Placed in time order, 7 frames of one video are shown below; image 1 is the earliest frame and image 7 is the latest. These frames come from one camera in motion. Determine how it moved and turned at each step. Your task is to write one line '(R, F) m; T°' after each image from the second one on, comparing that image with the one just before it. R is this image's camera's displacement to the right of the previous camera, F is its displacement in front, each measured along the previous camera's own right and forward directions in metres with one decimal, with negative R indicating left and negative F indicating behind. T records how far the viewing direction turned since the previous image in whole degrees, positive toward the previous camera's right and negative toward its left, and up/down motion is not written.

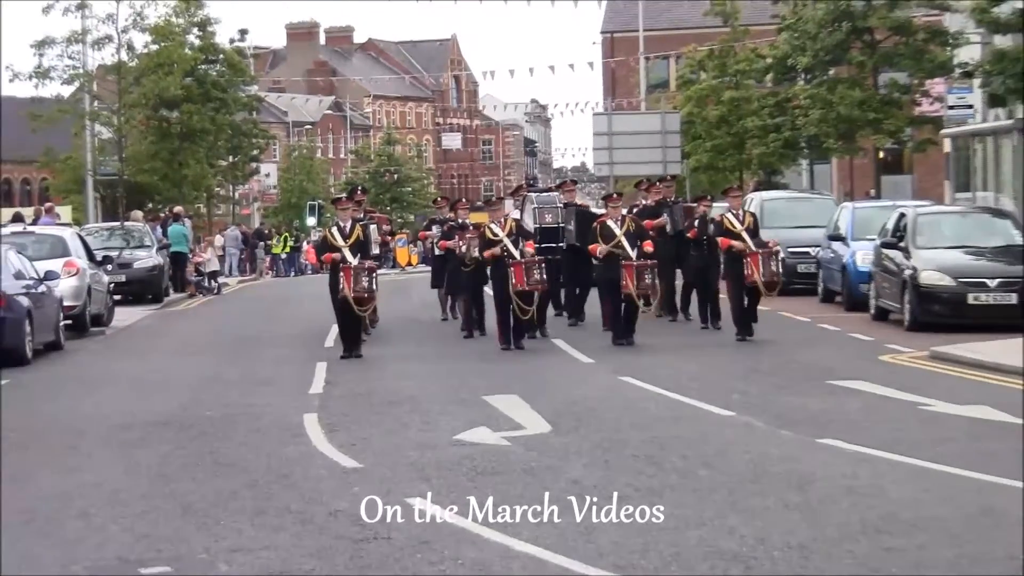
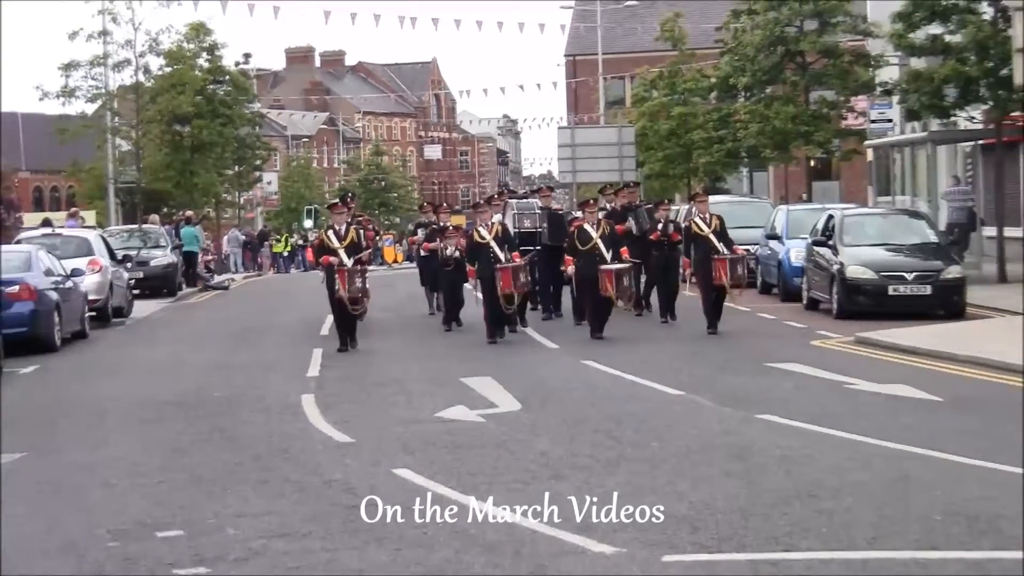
(+0.1, -1.1) m; 0°
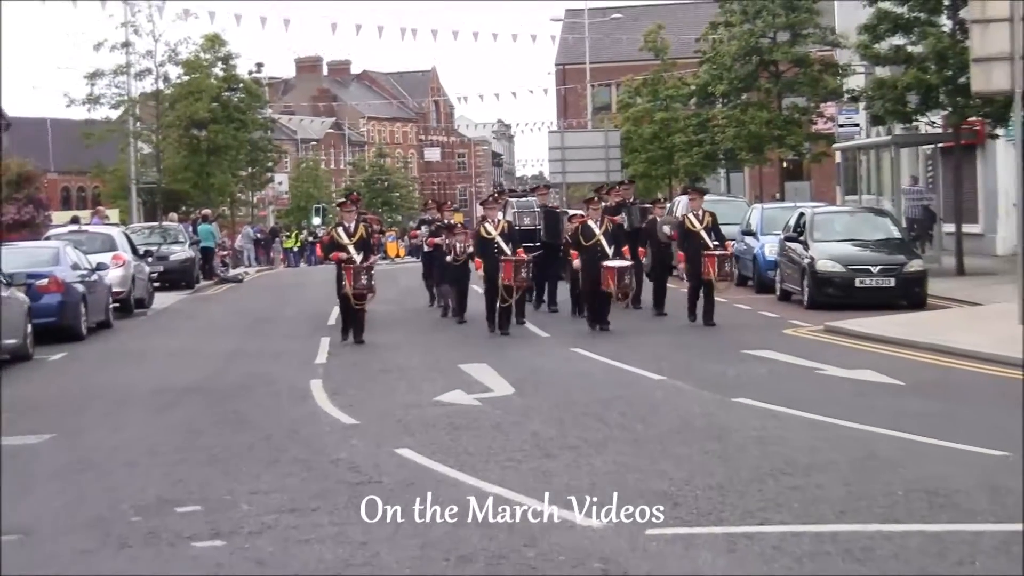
(+0.1, -0.7) m; 0°
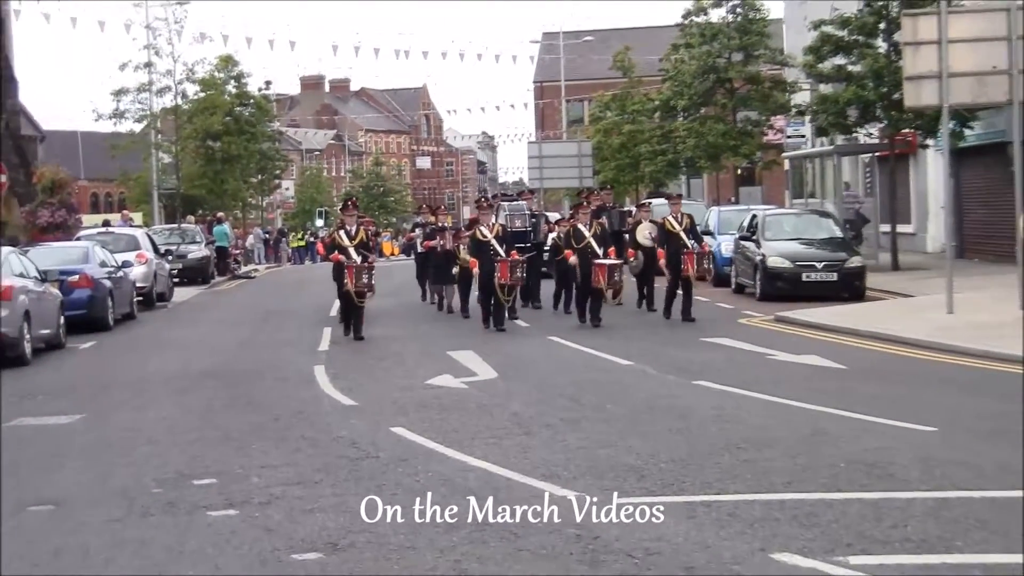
(+0.1, -1.2) m; 0°
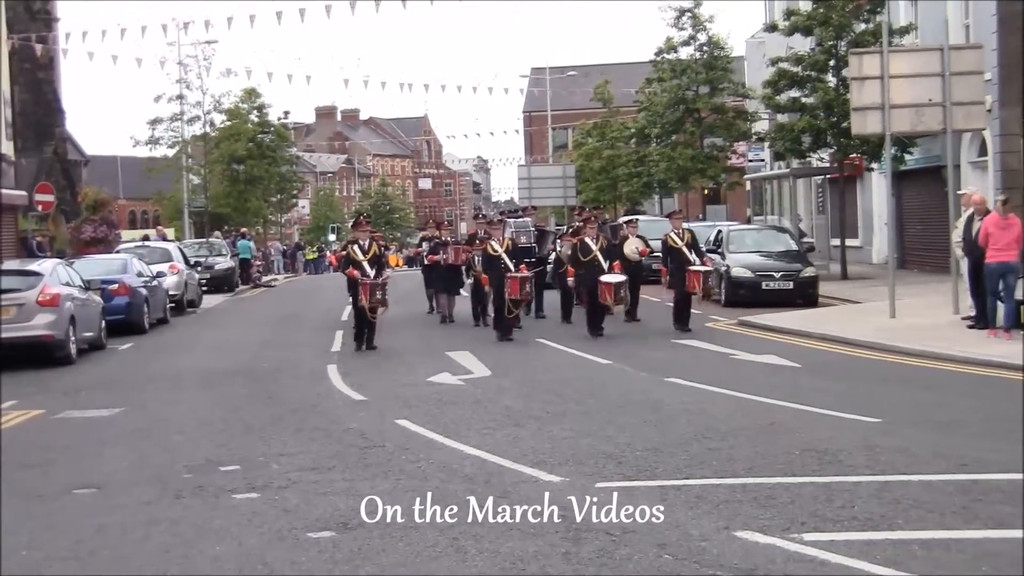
(+0.1, -1.4) m; 0°
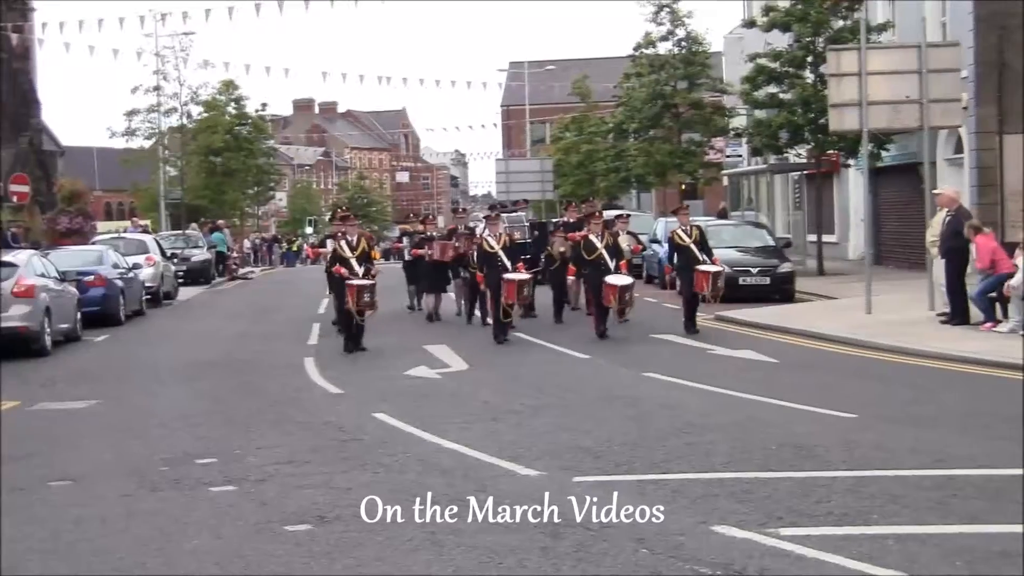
(-0.1, 0.0) m; +1°
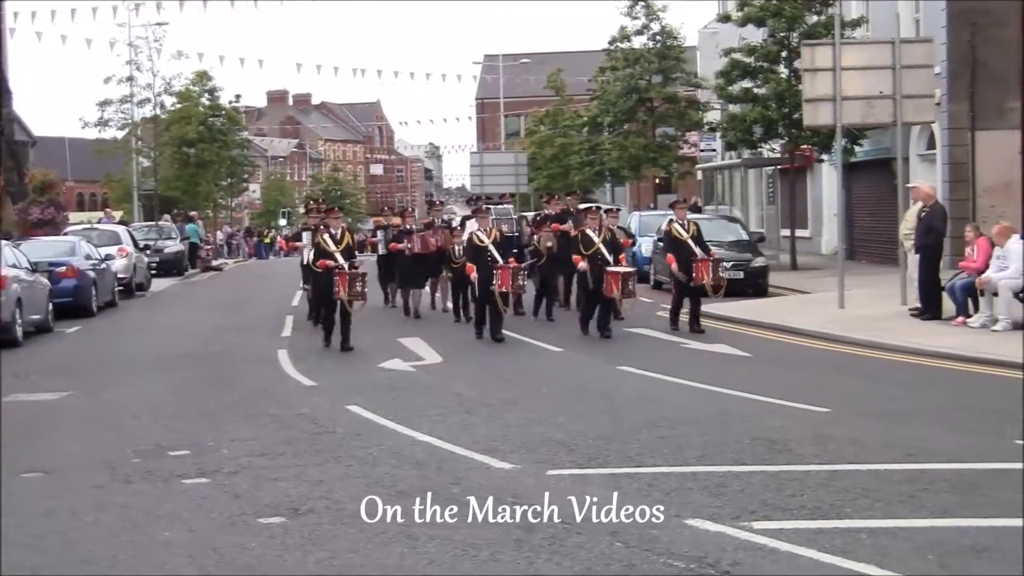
(-0.1, 0.0) m; +1°
